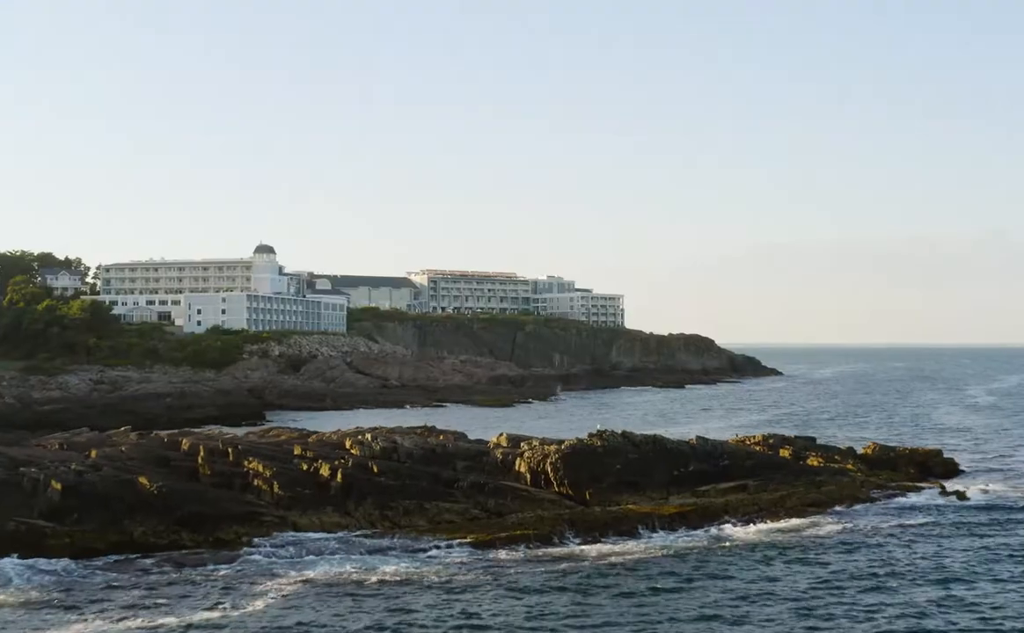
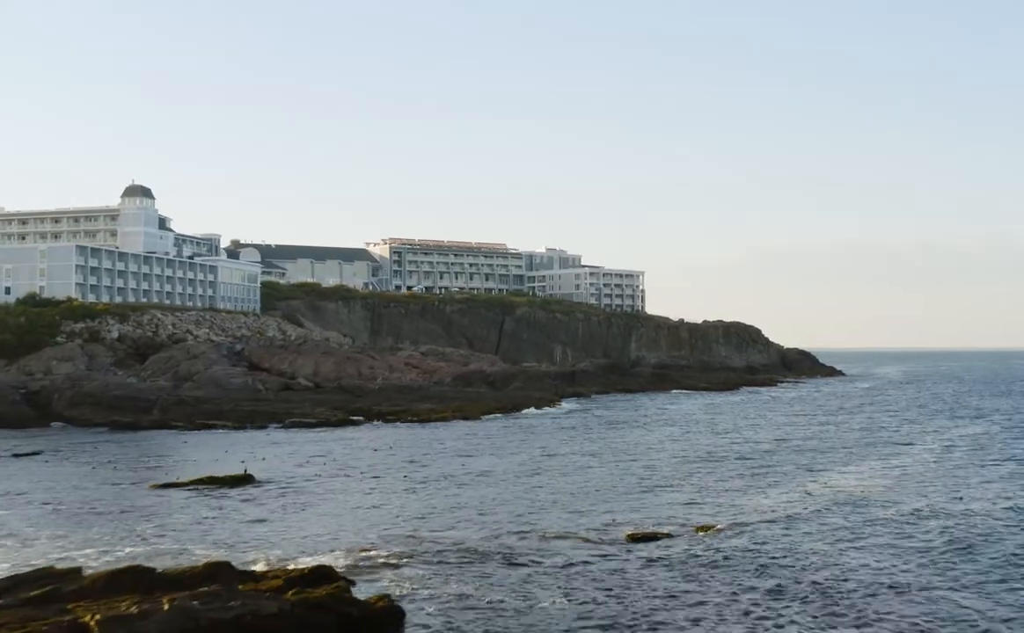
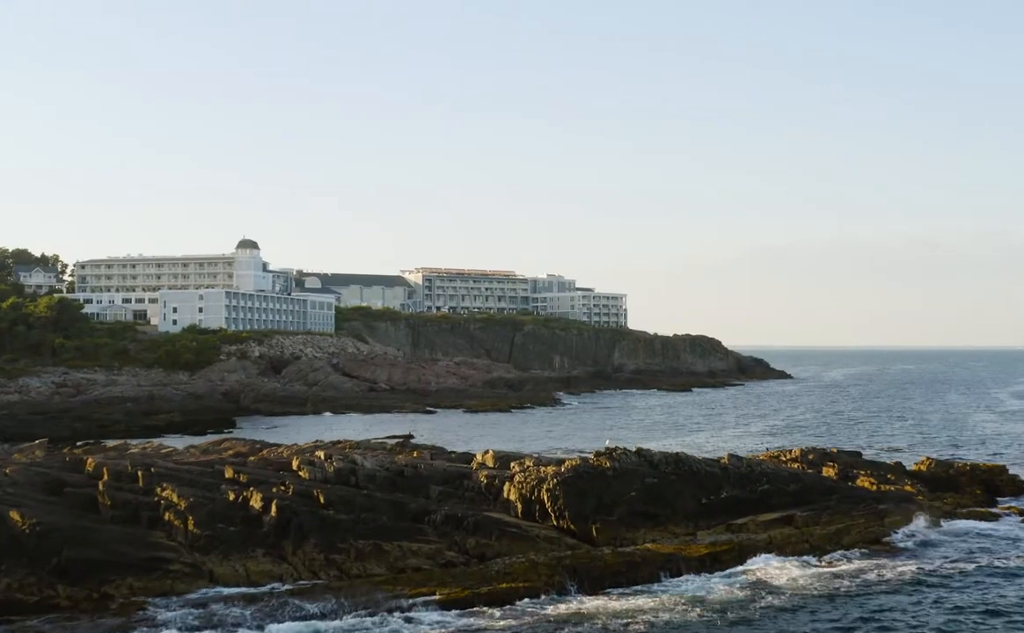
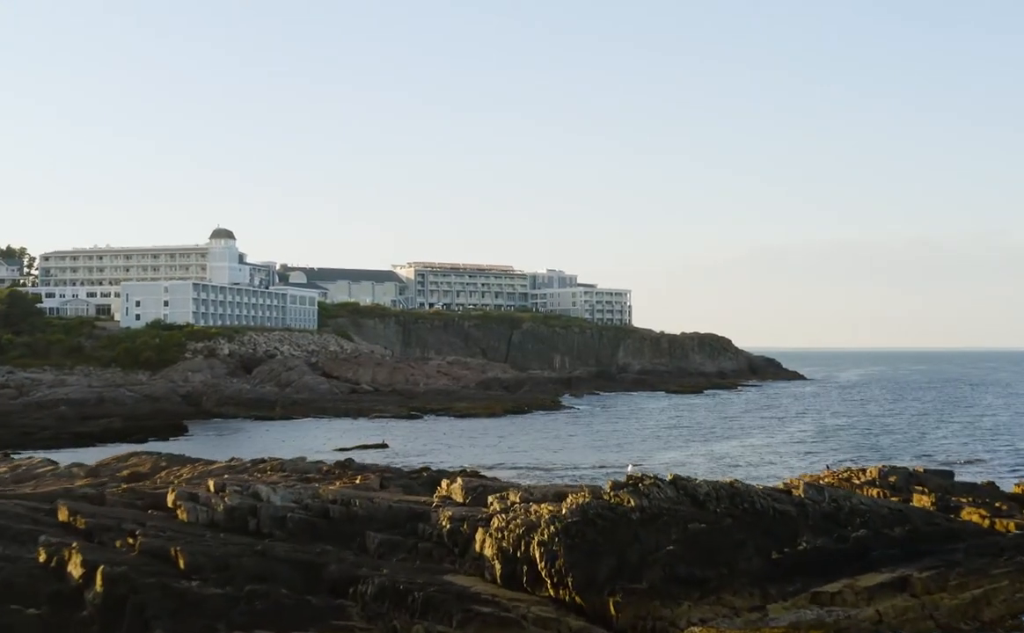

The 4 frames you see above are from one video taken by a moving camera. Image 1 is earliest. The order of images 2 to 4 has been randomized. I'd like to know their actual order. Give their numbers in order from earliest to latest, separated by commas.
3, 4, 2
